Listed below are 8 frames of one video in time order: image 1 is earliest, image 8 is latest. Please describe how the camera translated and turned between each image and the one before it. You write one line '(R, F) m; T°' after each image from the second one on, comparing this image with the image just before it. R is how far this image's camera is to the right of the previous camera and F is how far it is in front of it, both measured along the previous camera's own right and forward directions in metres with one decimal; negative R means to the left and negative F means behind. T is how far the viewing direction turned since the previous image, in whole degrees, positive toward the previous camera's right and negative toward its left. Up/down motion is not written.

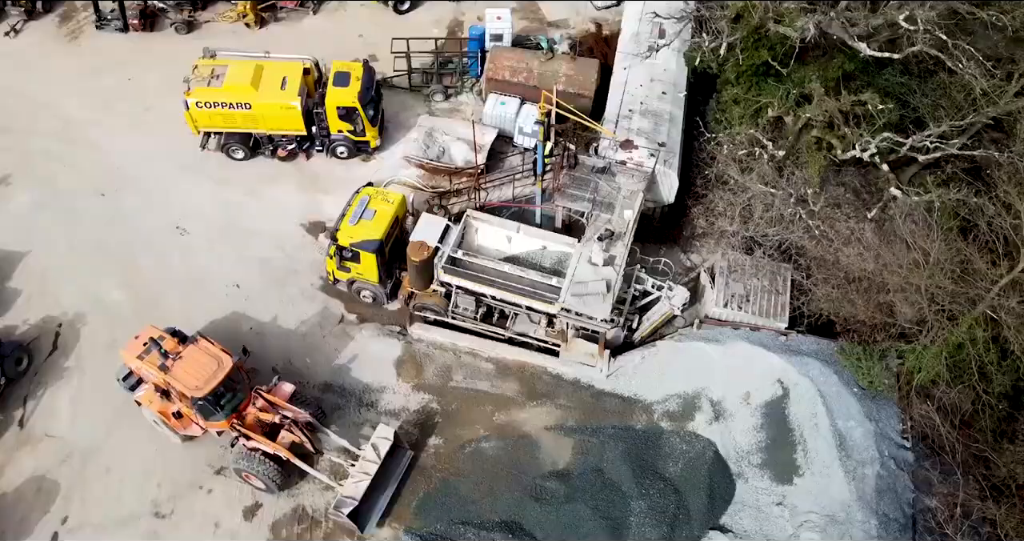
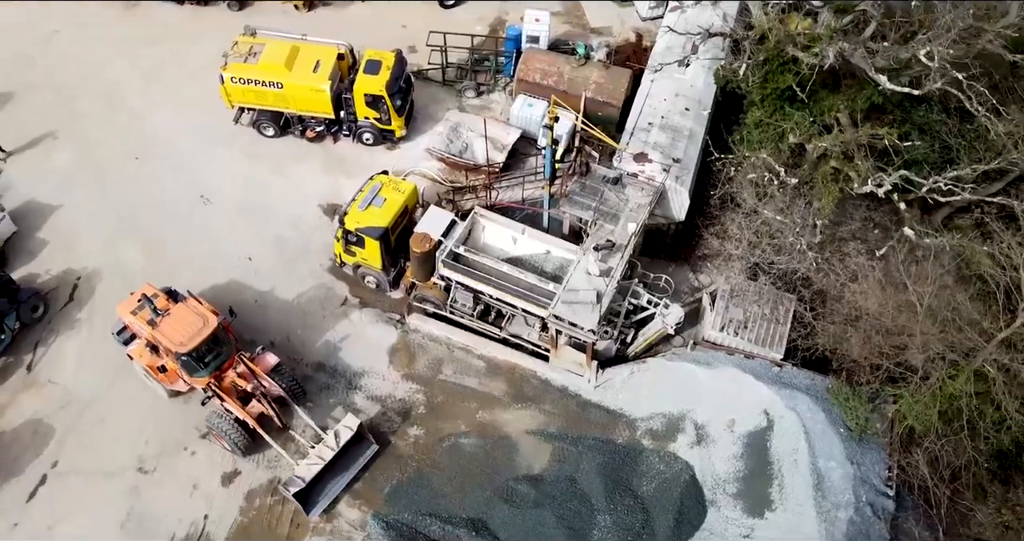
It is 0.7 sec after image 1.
(+1.3, 0.0) m; -4°
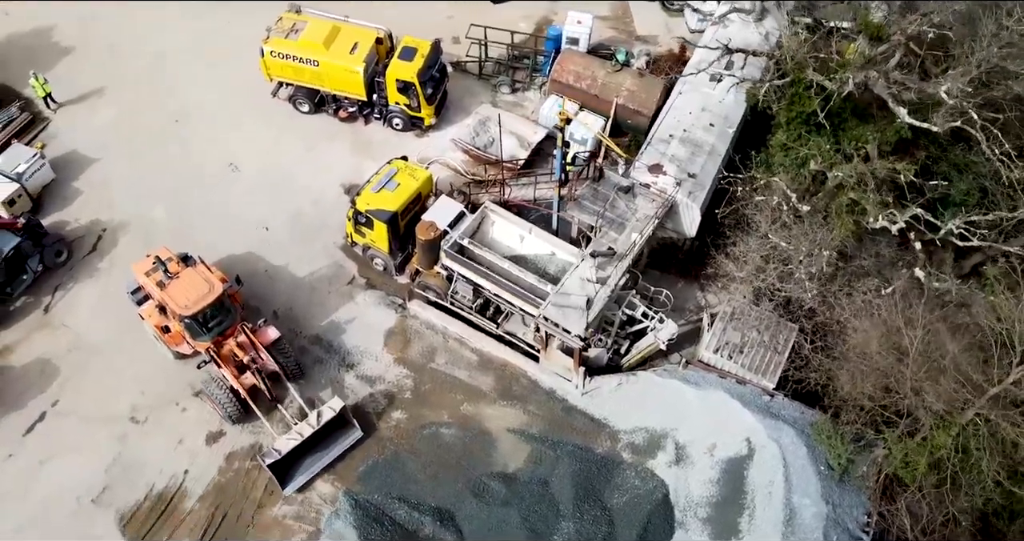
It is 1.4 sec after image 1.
(+1.4, 0.0) m; -4°
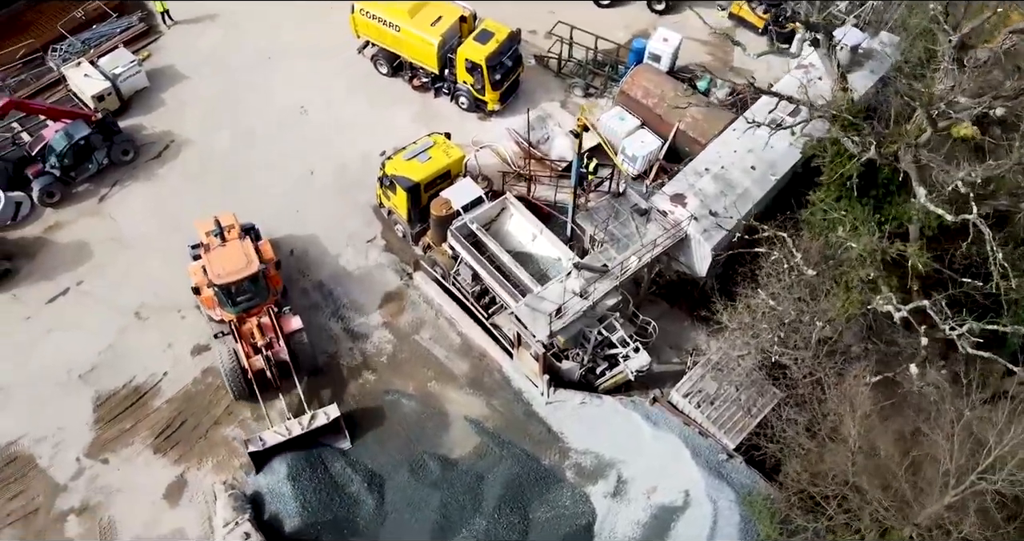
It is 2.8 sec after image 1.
(+3.0, +0.3) m; -9°
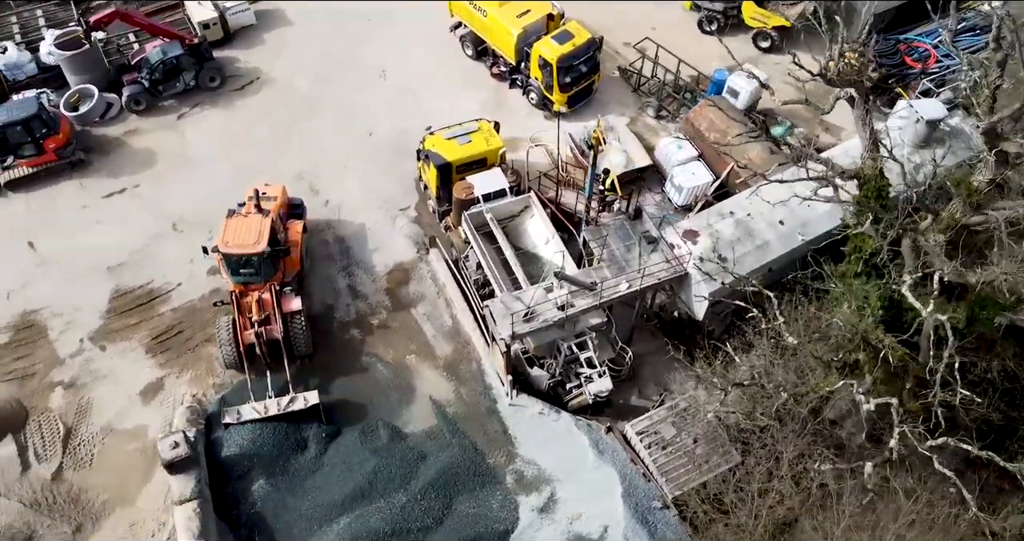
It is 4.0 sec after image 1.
(+3.0, +0.3) m; -9°
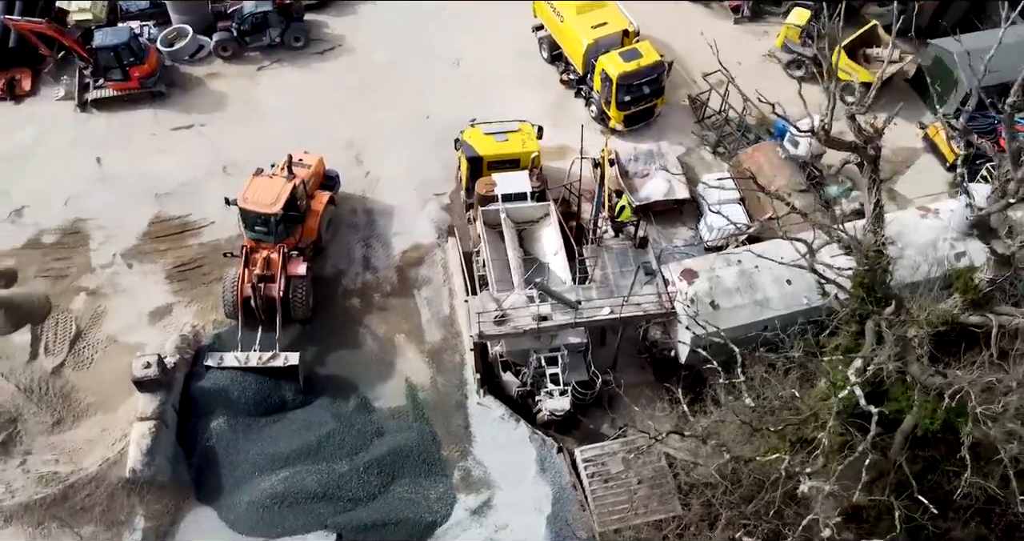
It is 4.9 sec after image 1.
(+2.6, +0.2) m; -8°
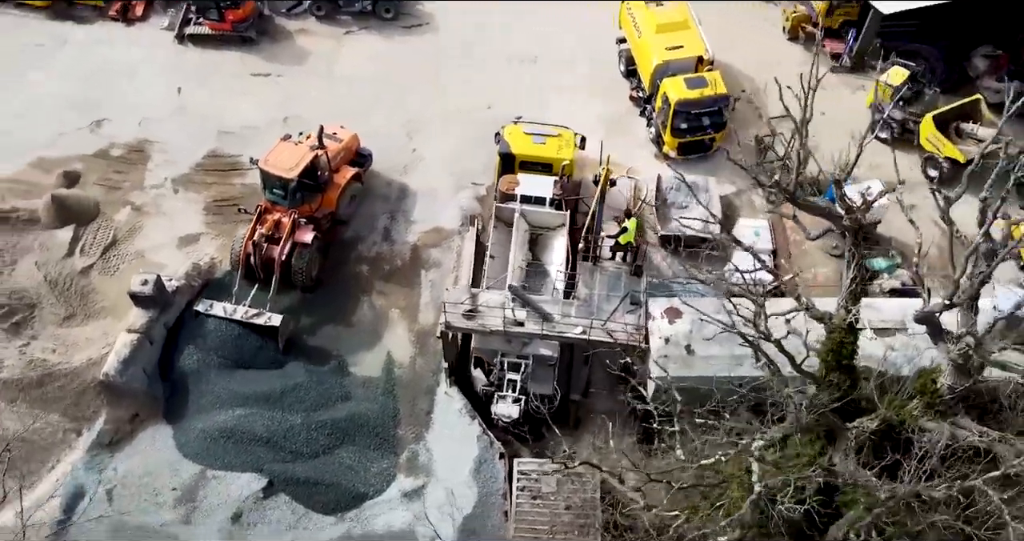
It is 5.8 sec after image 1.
(+2.8, +0.3) m; -9°
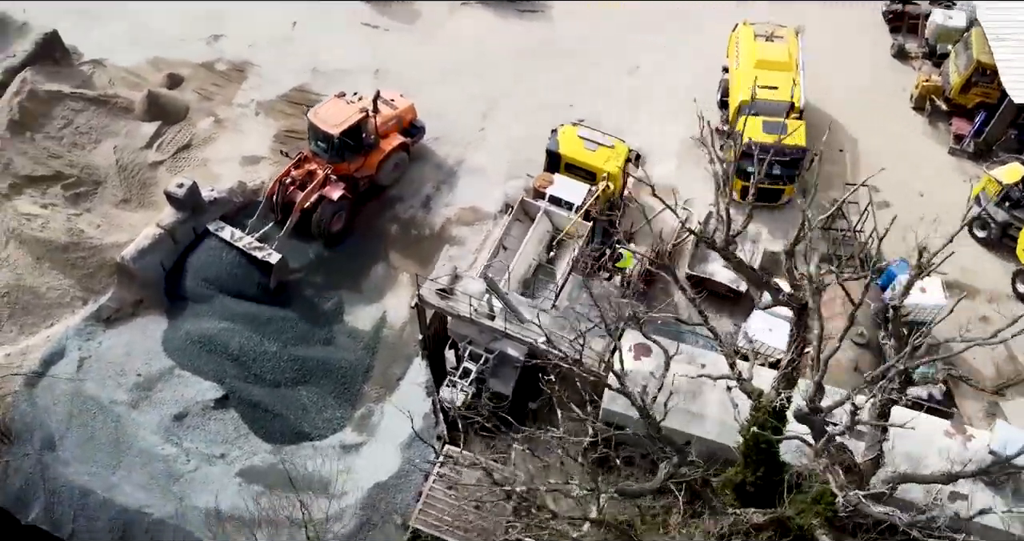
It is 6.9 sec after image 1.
(+3.2, +0.4) m; -11°
